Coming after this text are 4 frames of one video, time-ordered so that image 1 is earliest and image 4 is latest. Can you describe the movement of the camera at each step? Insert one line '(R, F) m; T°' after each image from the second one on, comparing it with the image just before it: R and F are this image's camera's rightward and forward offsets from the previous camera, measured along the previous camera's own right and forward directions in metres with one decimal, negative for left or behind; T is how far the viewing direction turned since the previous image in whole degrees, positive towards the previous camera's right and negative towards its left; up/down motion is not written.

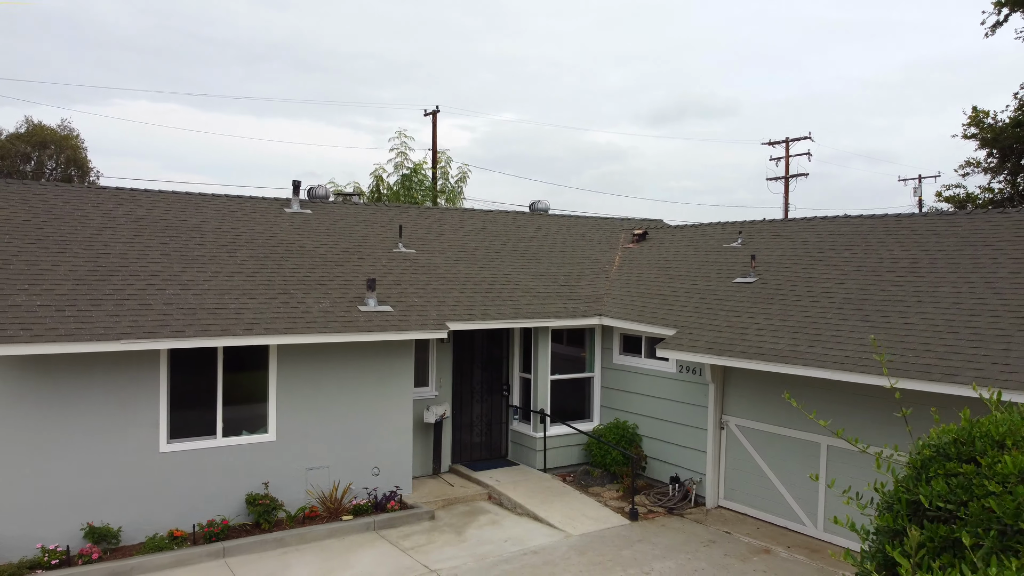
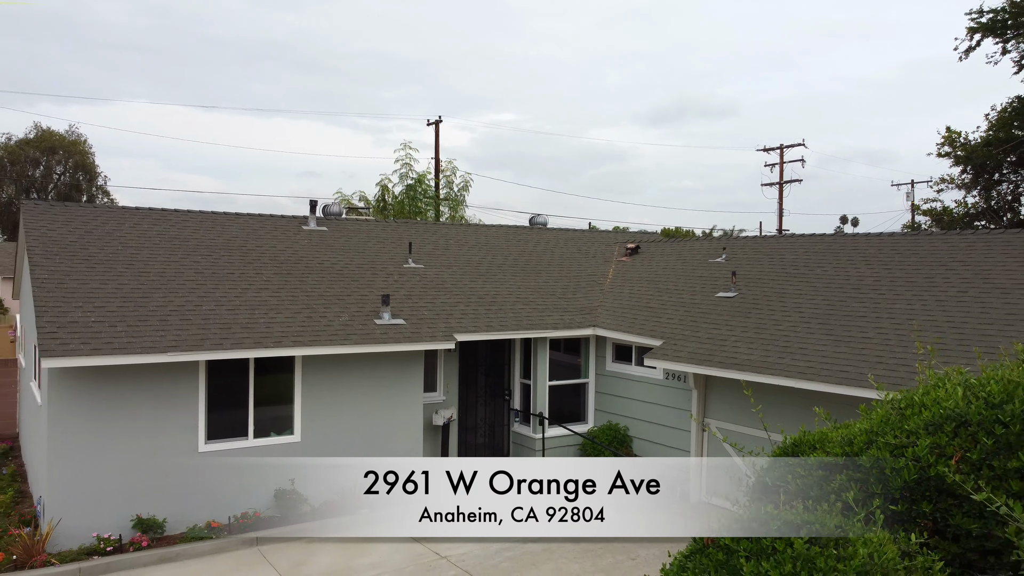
(0.0, -0.9) m; 0°
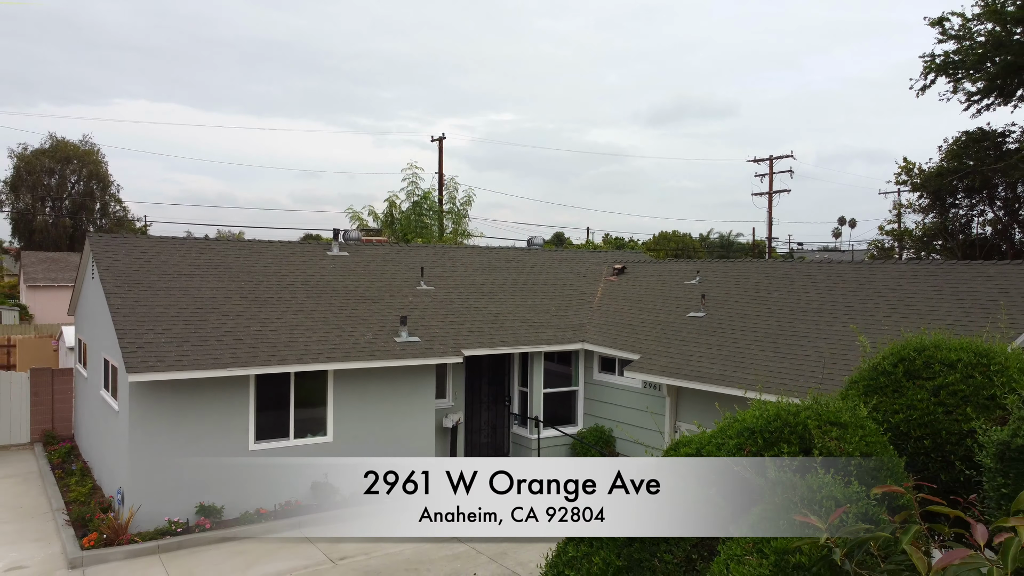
(0.0, -1.7) m; 0°
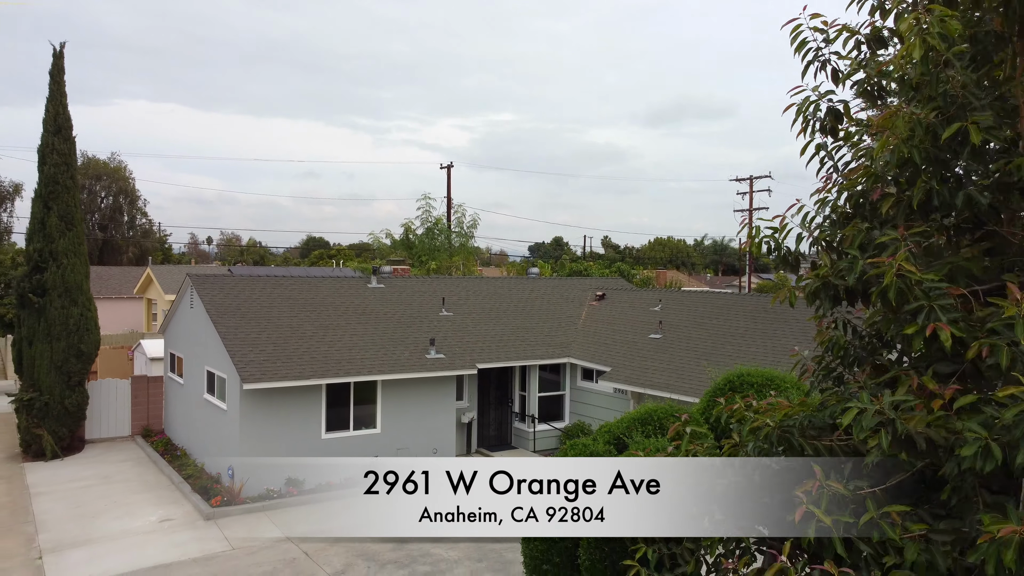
(0.0, -3.8) m; 0°
